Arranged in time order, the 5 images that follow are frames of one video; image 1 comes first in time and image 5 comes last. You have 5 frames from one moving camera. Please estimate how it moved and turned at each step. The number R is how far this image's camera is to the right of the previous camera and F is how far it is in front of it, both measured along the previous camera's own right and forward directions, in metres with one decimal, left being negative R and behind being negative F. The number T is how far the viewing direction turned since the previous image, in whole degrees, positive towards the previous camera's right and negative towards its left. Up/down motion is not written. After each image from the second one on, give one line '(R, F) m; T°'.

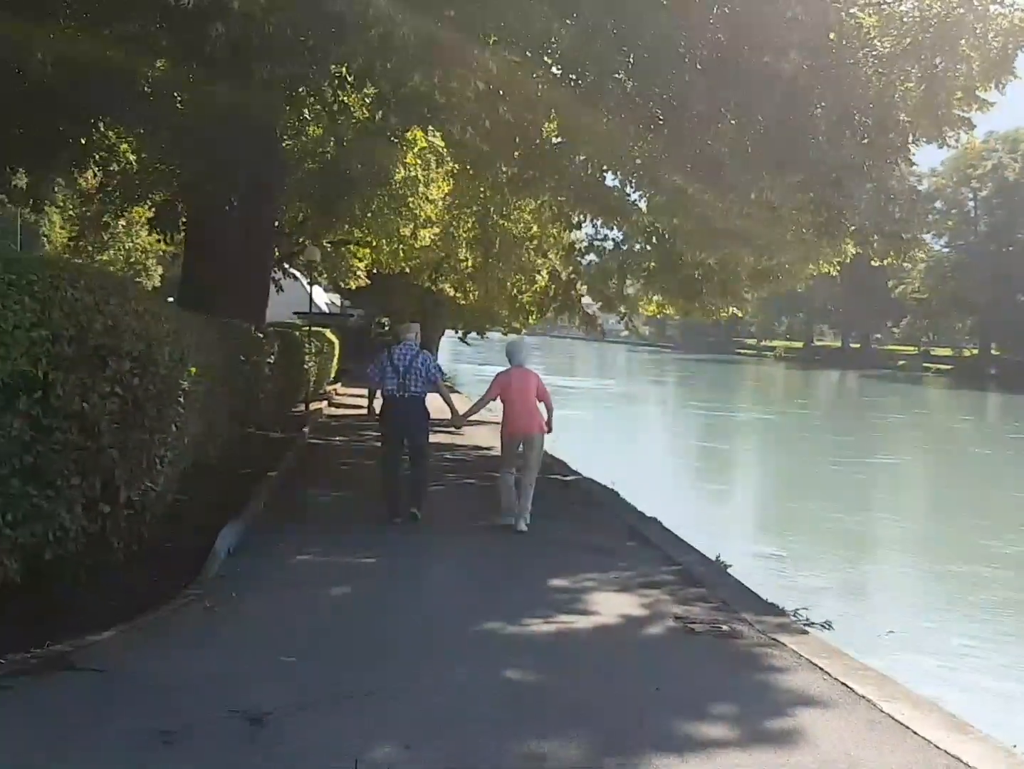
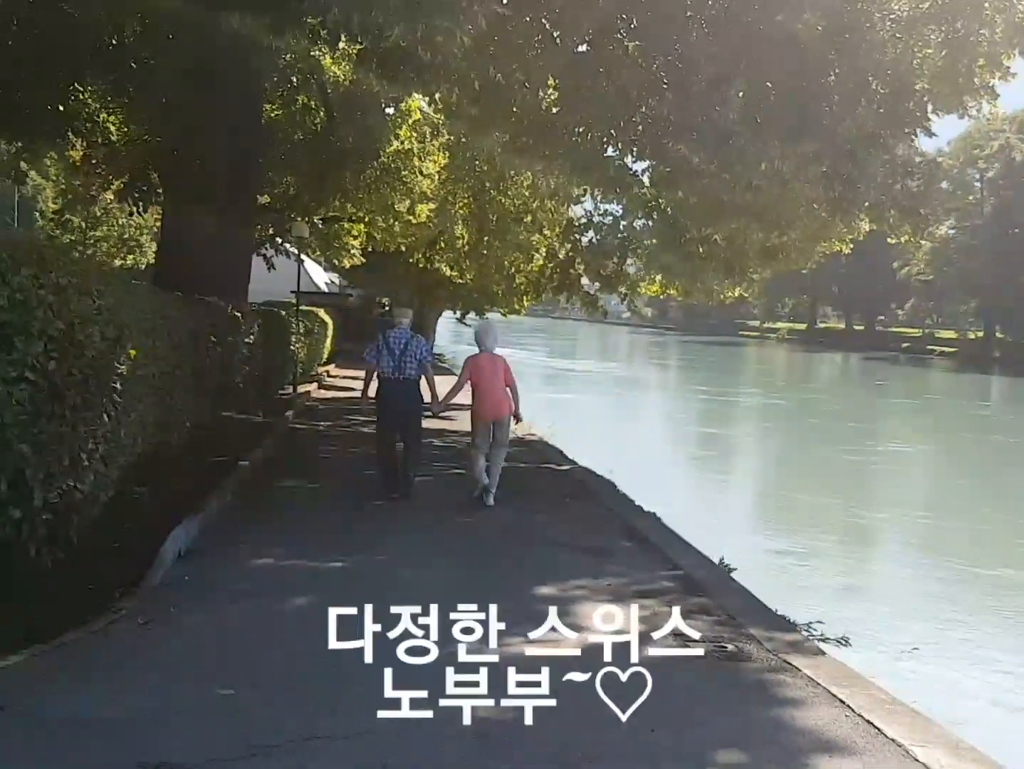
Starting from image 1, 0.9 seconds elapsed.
(+0.1, +0.9) m; 0°
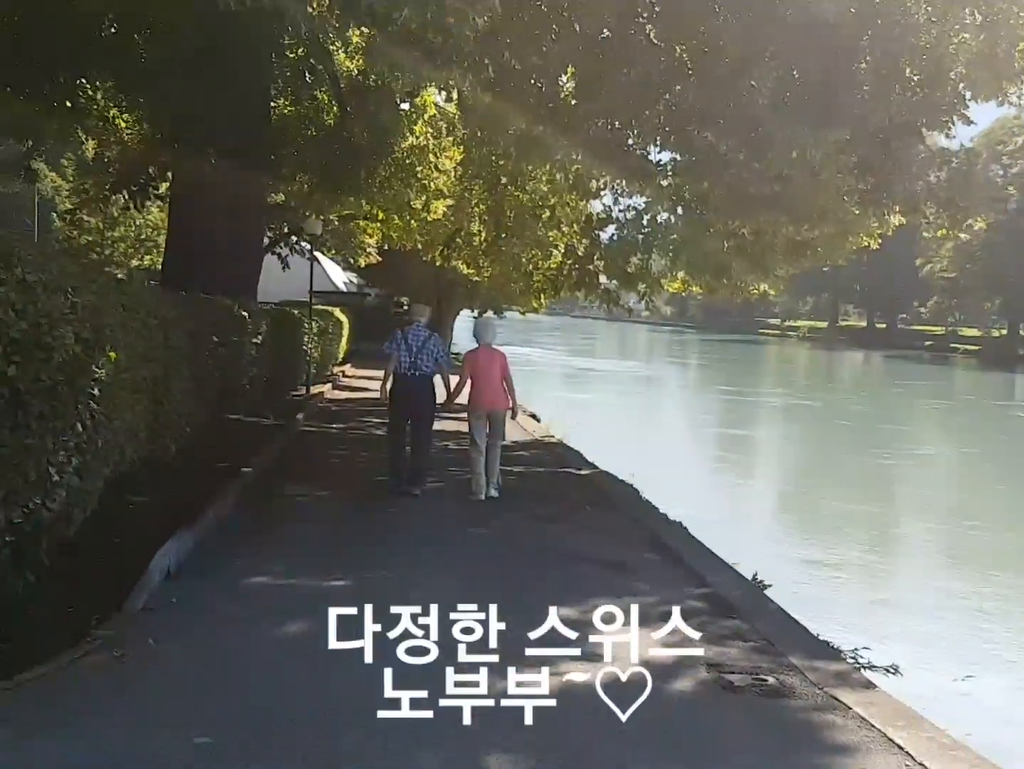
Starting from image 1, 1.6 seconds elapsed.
(0.0, +0.7) m; -1°
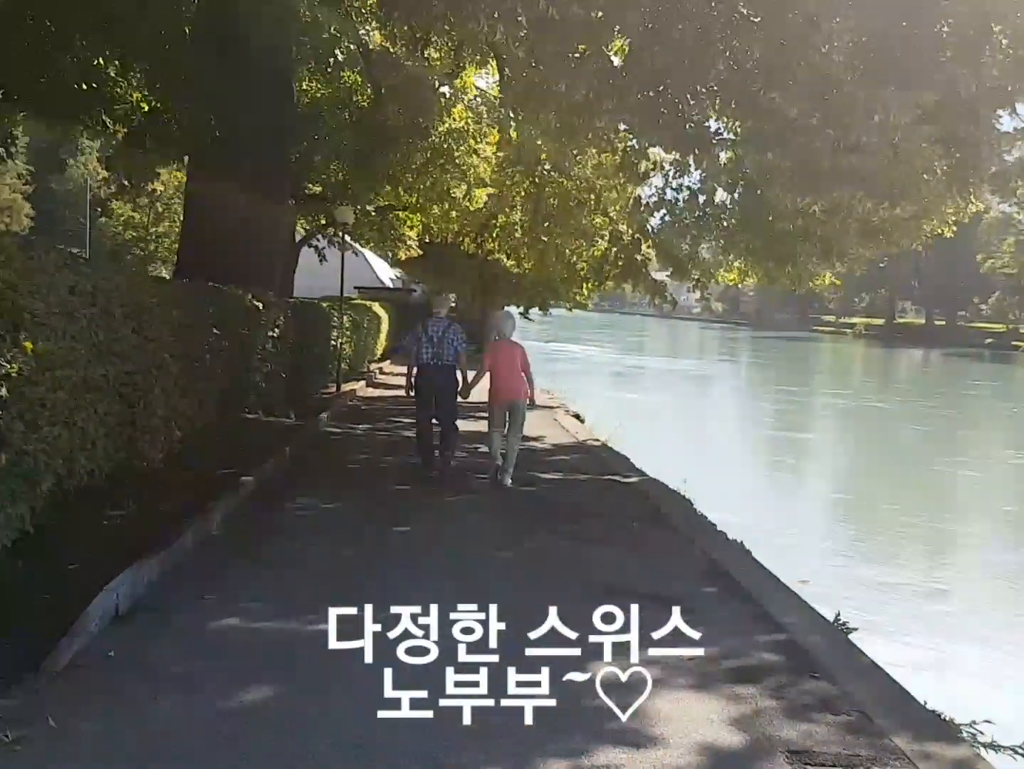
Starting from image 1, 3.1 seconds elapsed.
(+0.1, +1.5) m; -3°
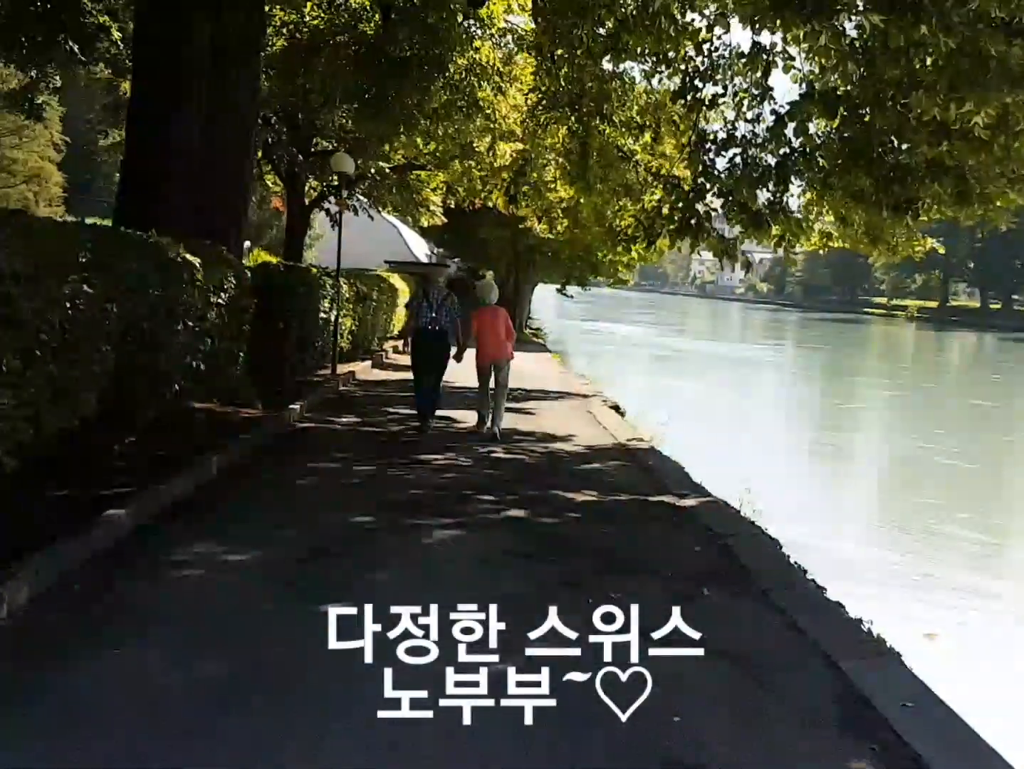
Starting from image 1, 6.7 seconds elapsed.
(+0.2, +3.7) m; -2°
